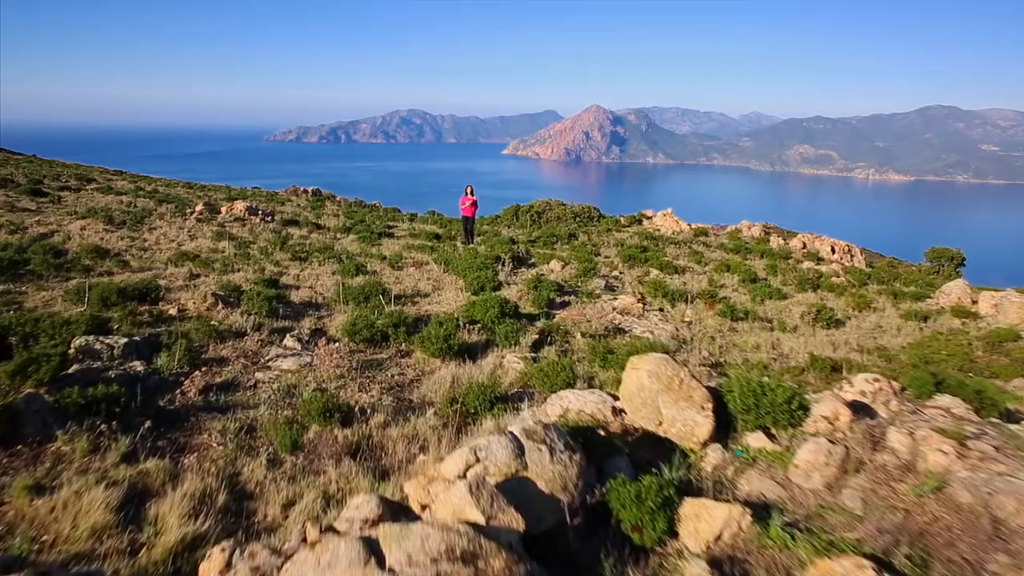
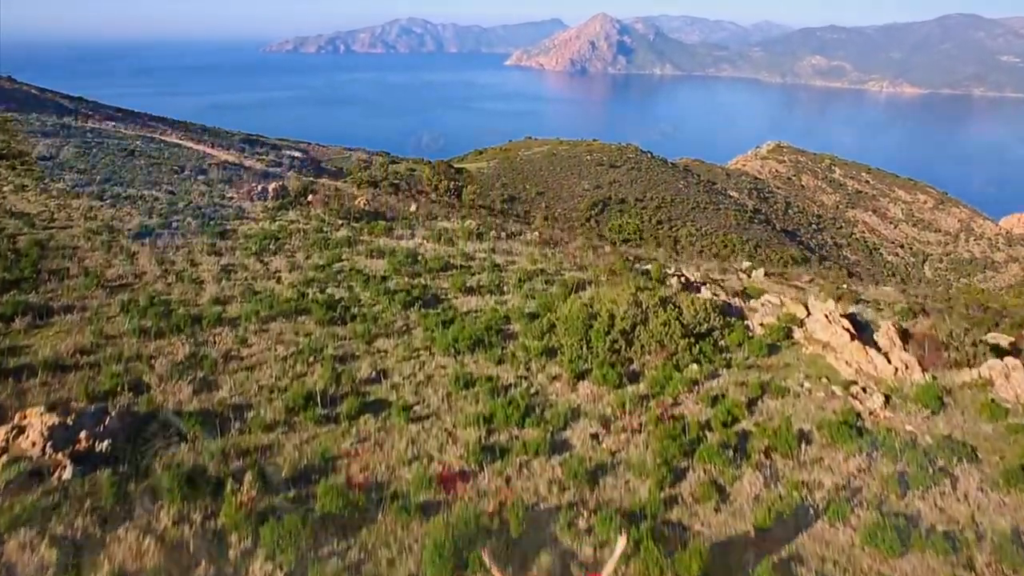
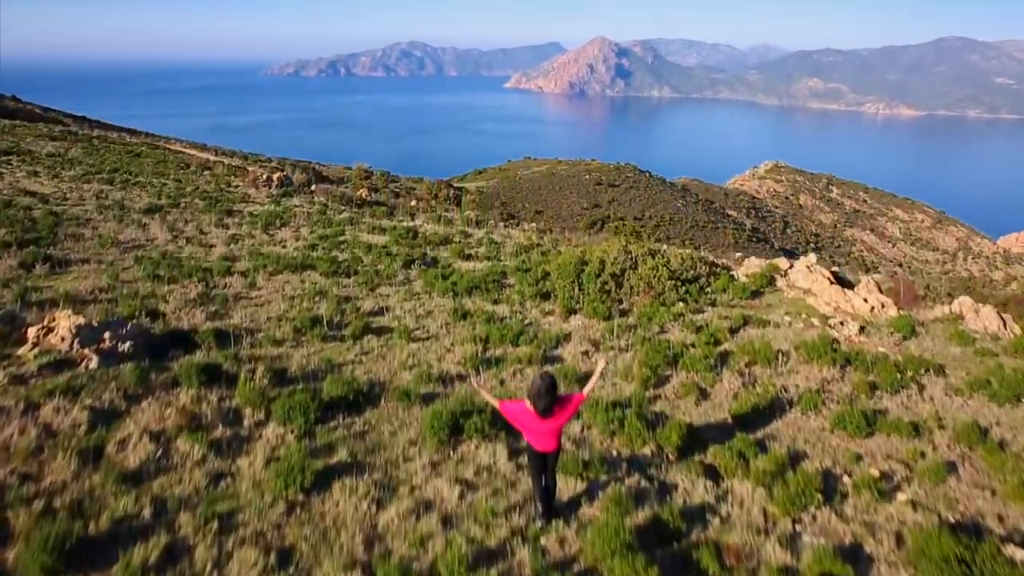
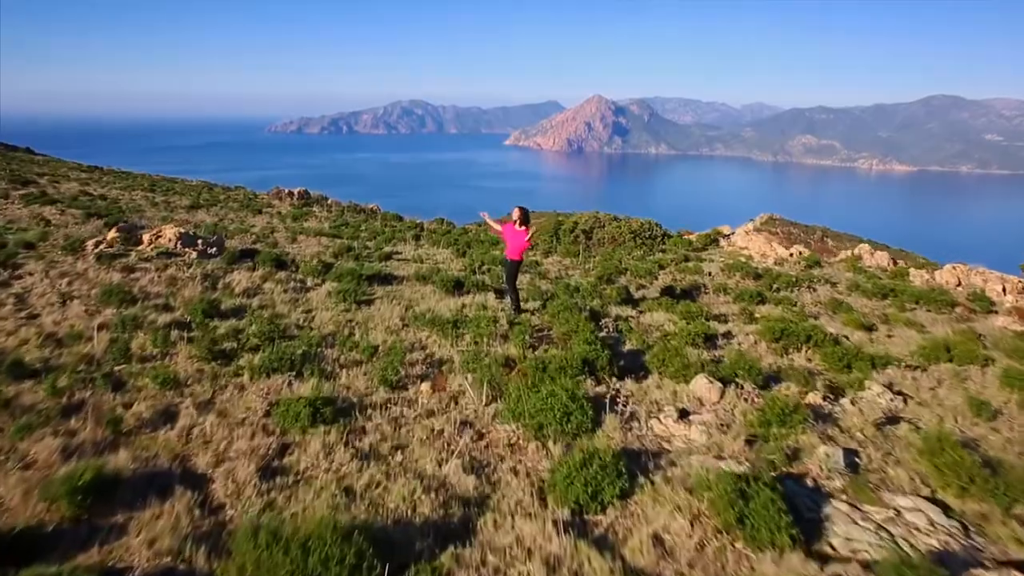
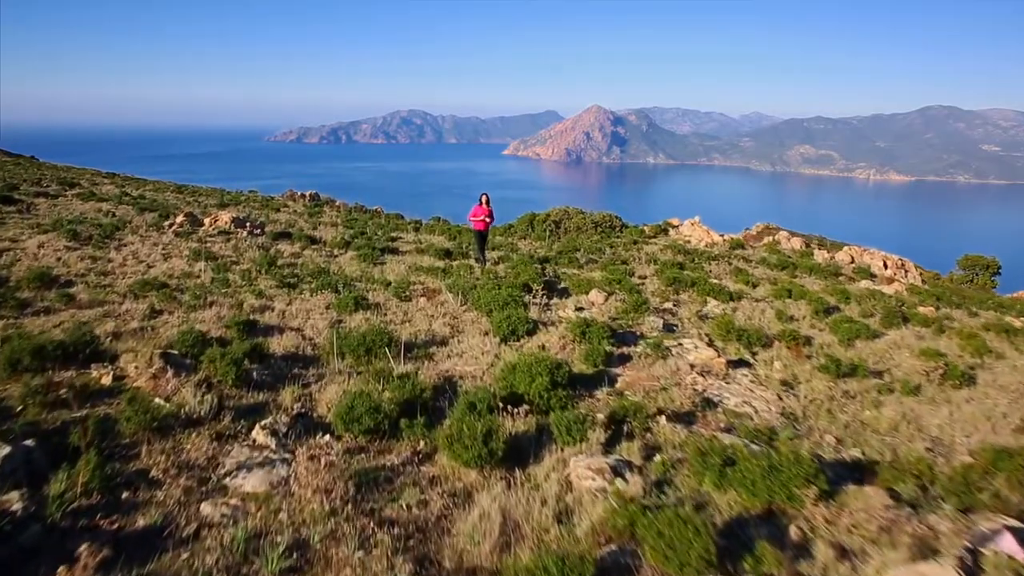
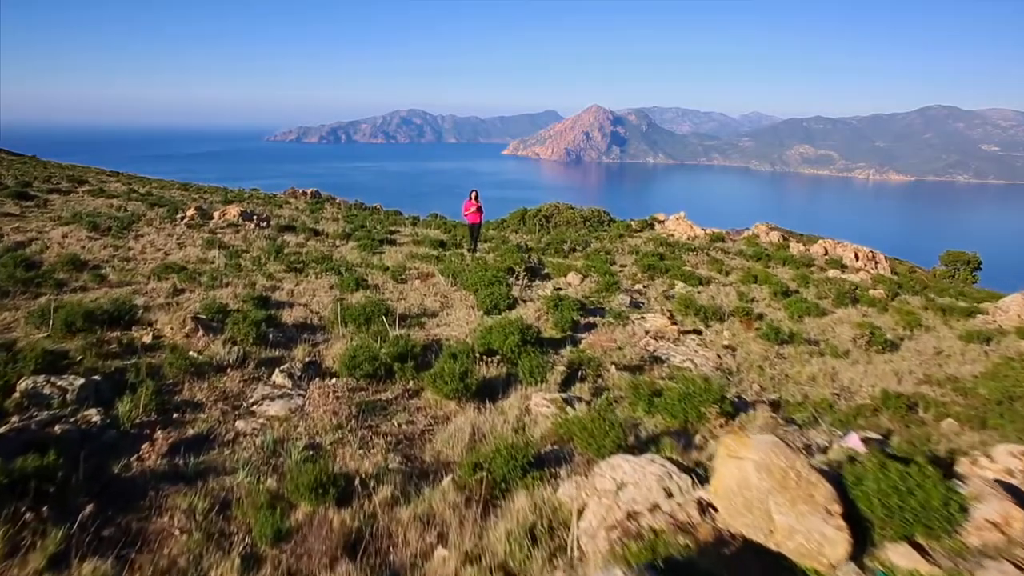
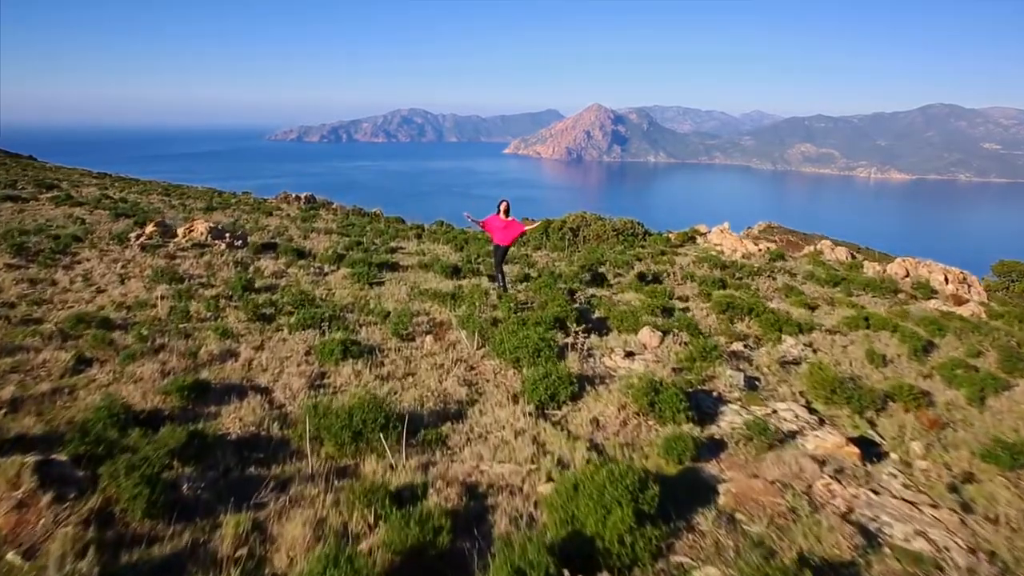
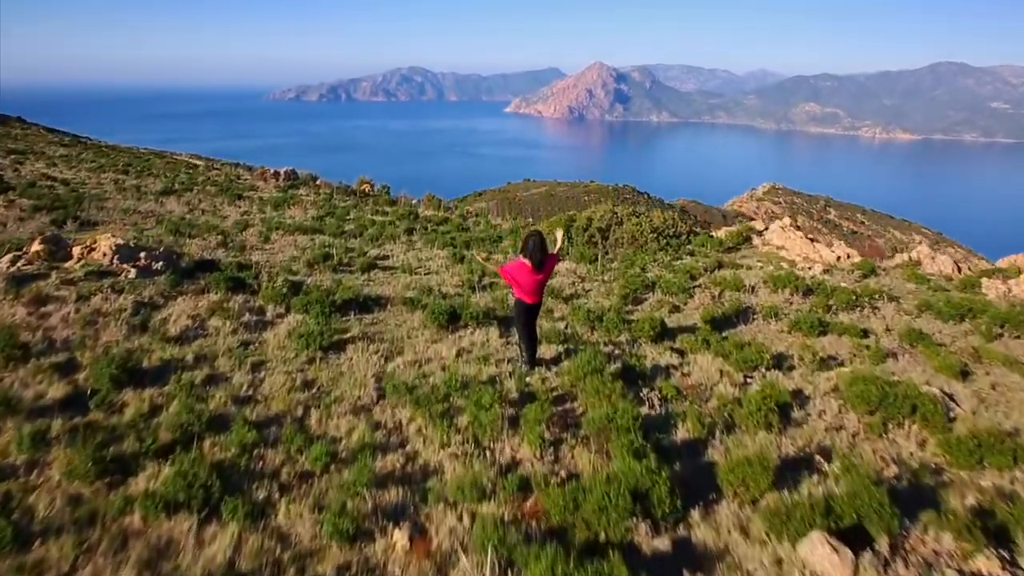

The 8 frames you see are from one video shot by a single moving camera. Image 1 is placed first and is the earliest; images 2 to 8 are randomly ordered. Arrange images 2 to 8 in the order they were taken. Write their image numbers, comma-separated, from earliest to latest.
6, 5, 7, 4, 8, 3, 2
